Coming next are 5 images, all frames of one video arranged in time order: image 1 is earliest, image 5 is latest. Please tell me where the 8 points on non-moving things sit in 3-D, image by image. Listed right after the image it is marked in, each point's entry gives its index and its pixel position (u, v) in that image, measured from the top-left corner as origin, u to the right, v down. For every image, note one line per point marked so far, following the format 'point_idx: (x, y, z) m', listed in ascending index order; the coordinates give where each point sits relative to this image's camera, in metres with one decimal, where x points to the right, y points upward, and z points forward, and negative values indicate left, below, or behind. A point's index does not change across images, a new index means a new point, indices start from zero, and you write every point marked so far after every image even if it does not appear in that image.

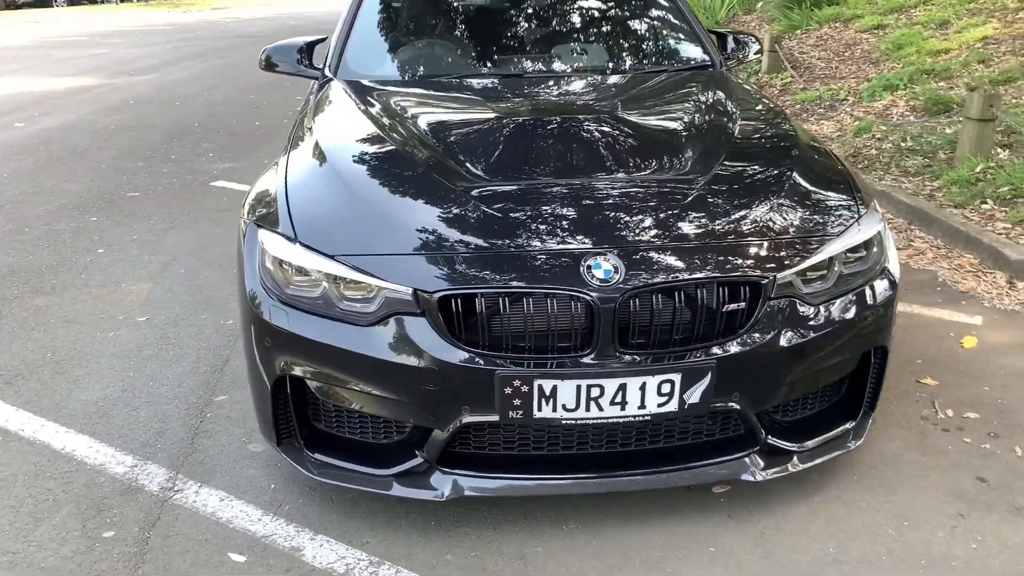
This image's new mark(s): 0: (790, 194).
0: (+0.8, +0.3, +2.5) m
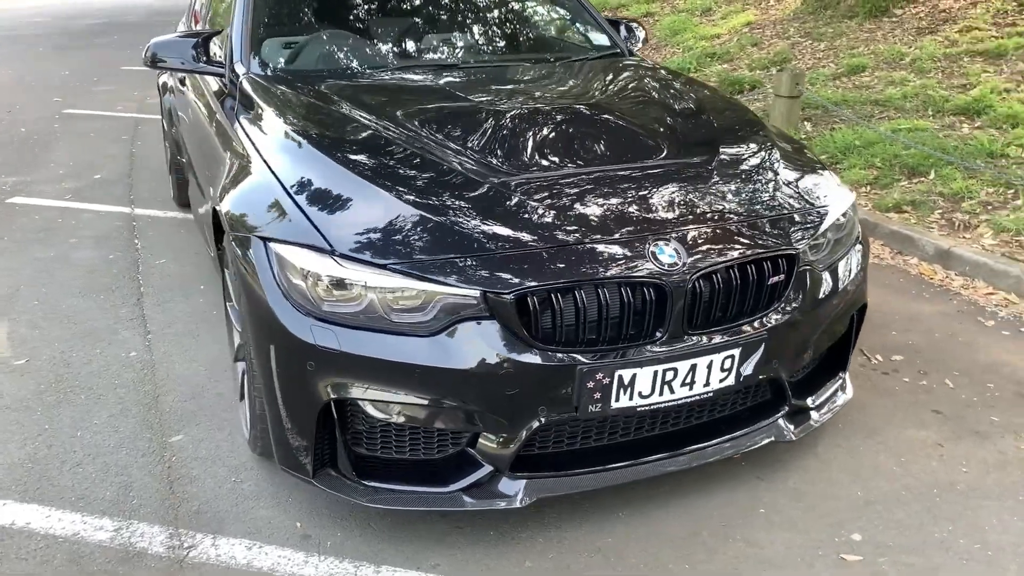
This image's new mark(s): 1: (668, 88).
0: (+0.8, +0.3, +2.7) m
1: (+0.6, +0.8, +3.4) m
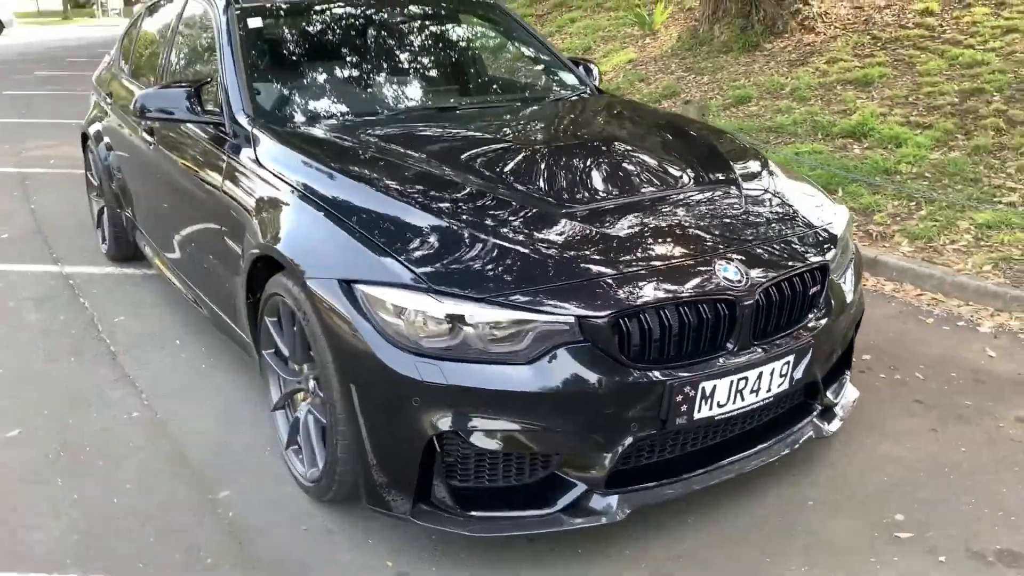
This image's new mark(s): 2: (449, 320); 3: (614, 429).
0: (+0.9, +0.3, +2.9) m
1: (+0.5, +0.7, +3.6) m
2: (-0.1, -0.1, +2.2) m
3: (+0.3, -0.3, +2.2) m
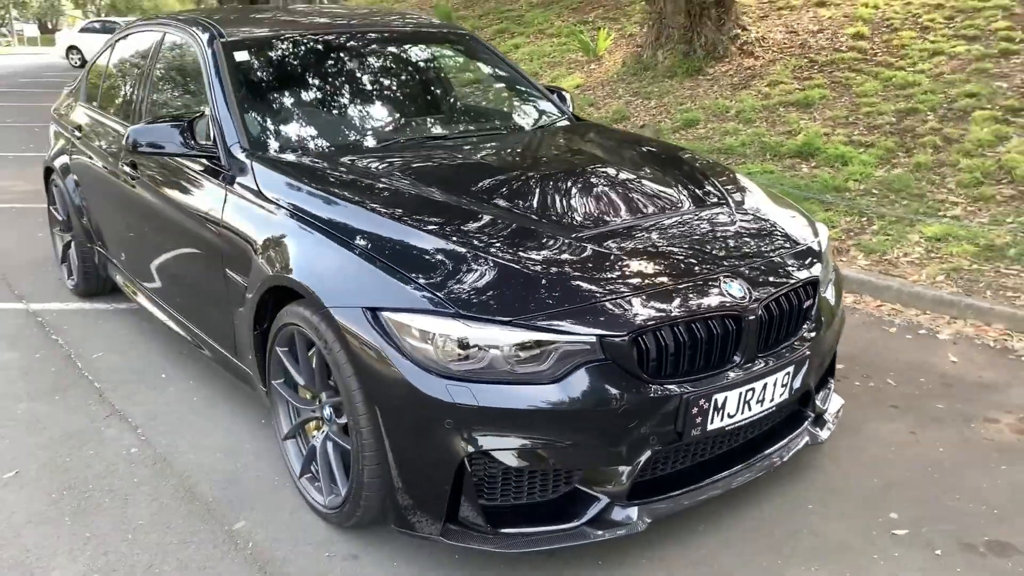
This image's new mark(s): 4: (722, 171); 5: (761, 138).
0: (+0.9, +0.3, +3.1) m
1: (+0.5, +0.6, +3.8) m
2: (-0.1, -0.1, +2.2) m
3: (+0.3, -0.4, +2.3) m
4: (+0.8, +0.5, +3.6) m
5: (+1.9, +1.2, +6.9) m
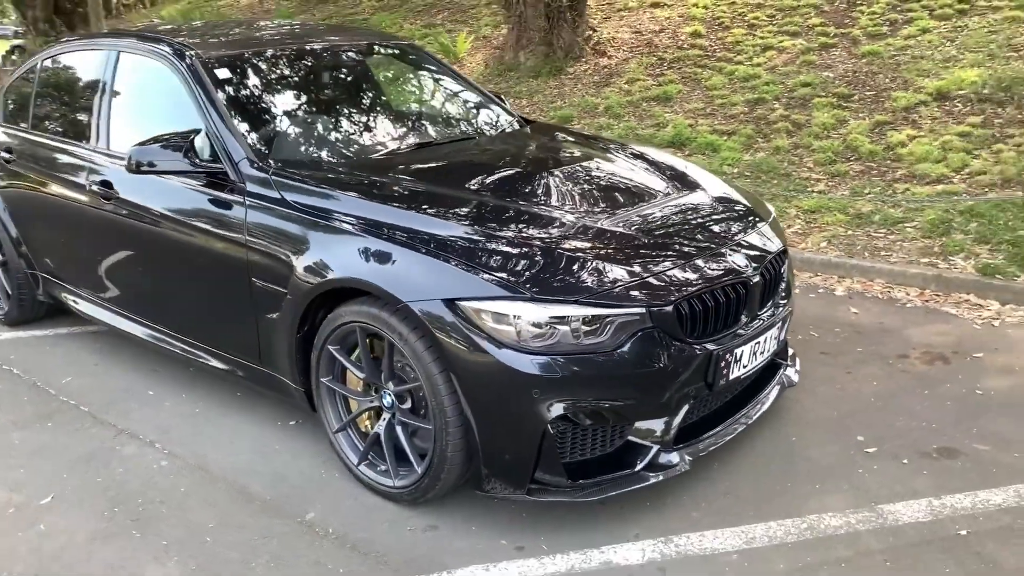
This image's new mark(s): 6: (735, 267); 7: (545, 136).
0: (+0.8, +0.4, +3.6) m
1: (+0.3, +0.7, +4.2) m
2: (+0.1, -0.1, +2.5) m
3: (+0.5, -0.3, +2.7) m
4: (+0.7, +0.6, +4.0) m
5: (+1.0, +1.3, +7.6) m
6: (+0.7, +0.1, +2.9) m
7: (+0.2, +0.7, +4.1) m
